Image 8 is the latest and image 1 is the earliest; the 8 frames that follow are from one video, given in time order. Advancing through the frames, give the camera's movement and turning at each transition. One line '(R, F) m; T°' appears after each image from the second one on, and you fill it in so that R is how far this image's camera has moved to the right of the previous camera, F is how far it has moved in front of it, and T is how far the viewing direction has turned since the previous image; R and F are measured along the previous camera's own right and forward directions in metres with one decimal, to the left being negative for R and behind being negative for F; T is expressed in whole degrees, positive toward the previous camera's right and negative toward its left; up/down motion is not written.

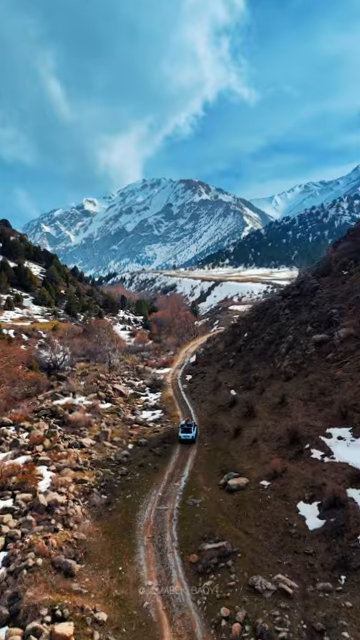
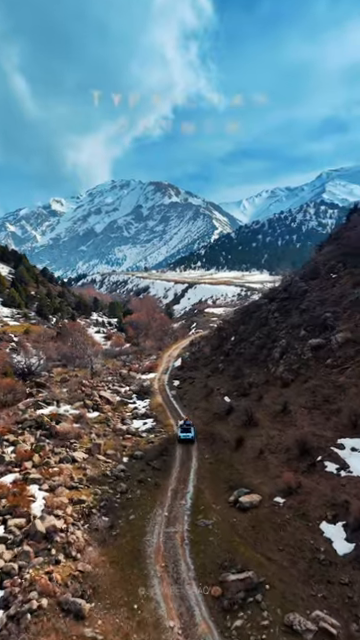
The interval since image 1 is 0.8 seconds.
(-2.3, +2.1) m; +4°
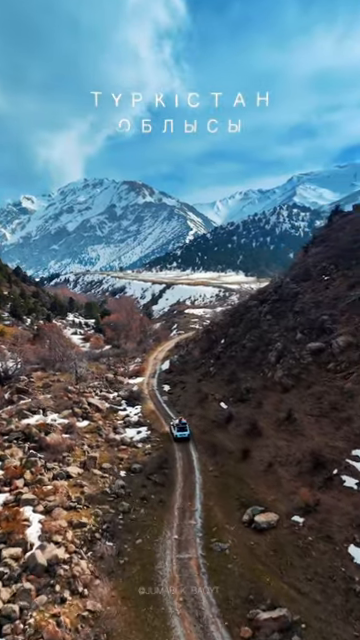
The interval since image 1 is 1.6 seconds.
(-2.1, +2.1) m; +4°
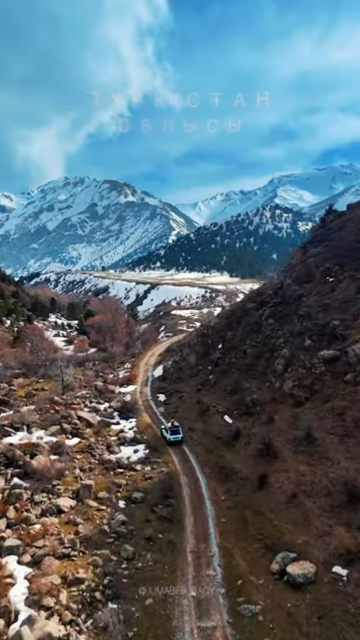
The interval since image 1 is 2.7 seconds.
(-1.7, +4.0) m; +2°
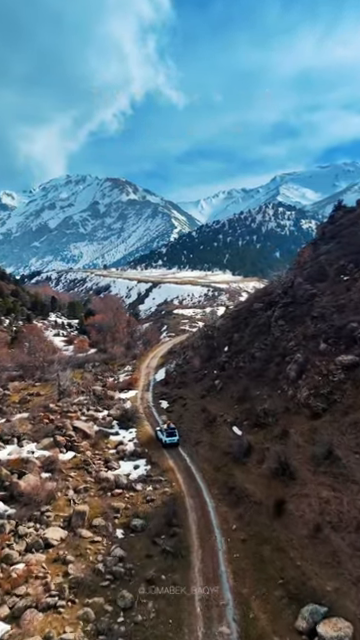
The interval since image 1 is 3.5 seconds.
(-0.2, +3.2) m; 0°
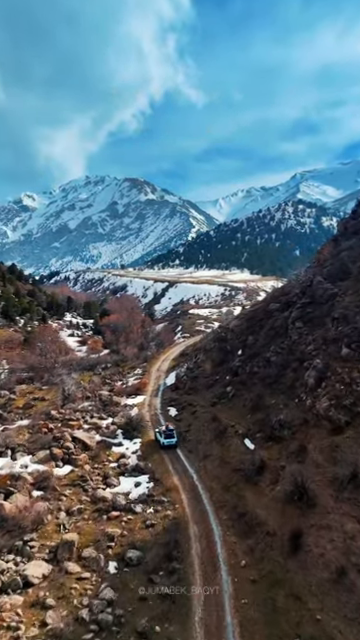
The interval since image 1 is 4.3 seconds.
(+0.9, +3.0) m; -3°
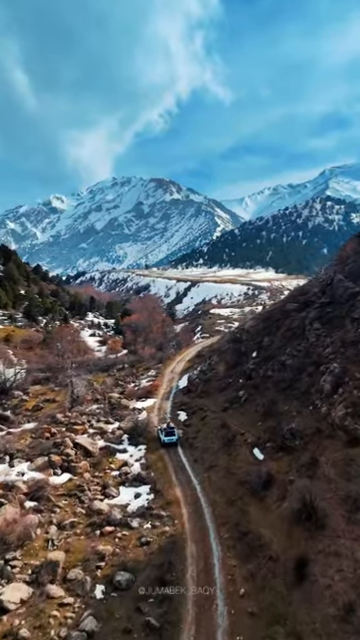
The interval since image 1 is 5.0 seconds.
(+1.5, +1.9) m; -3°
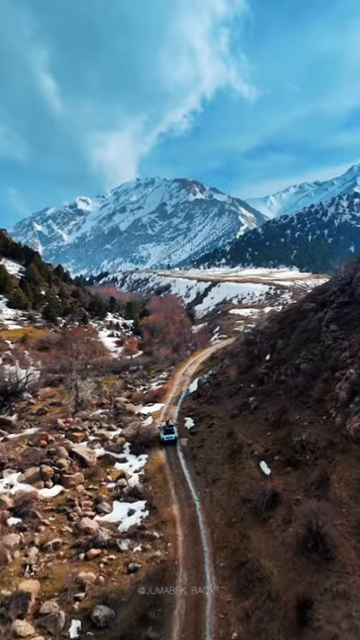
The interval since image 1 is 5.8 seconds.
(+1.6, +2.4) m; -3°
